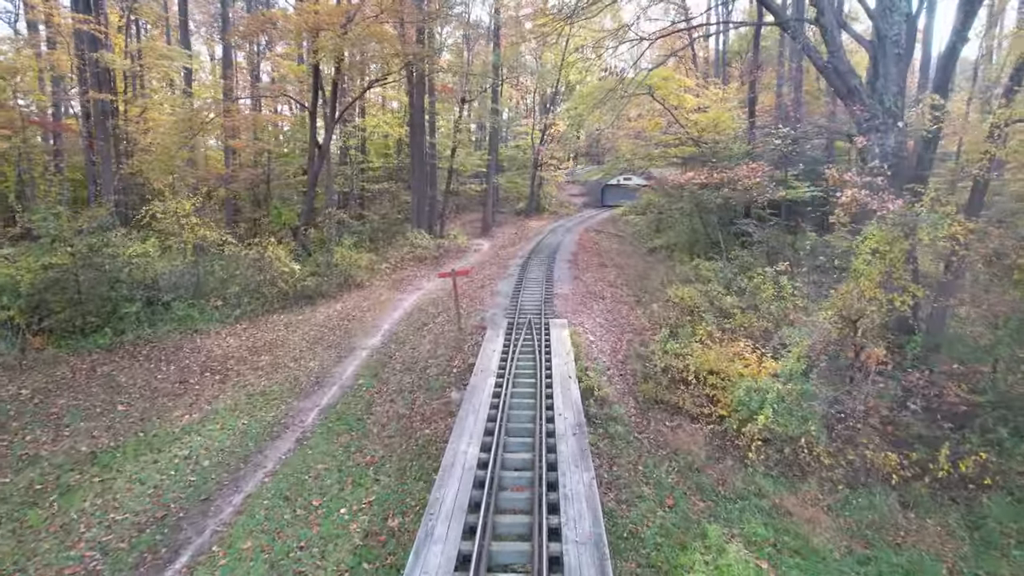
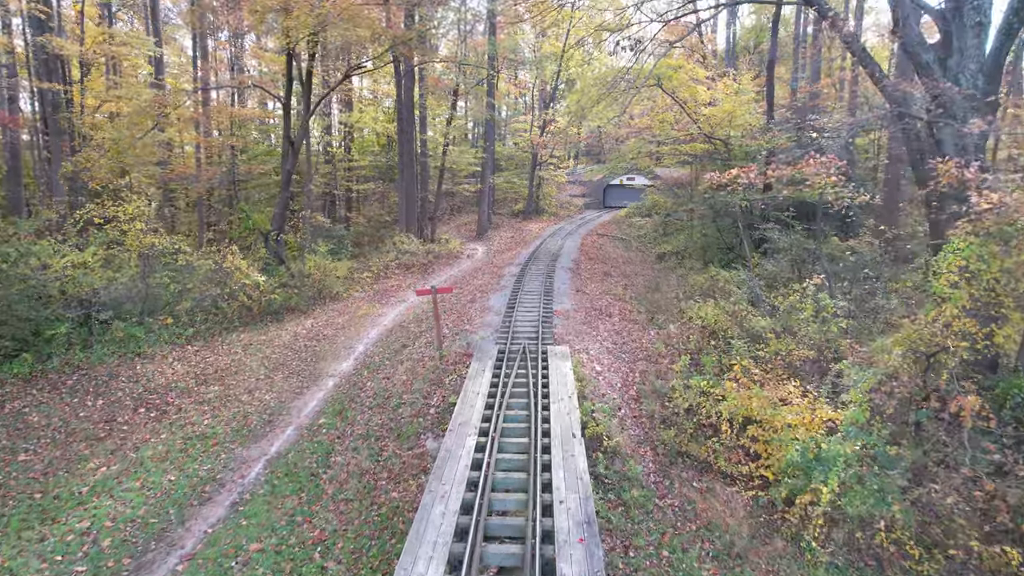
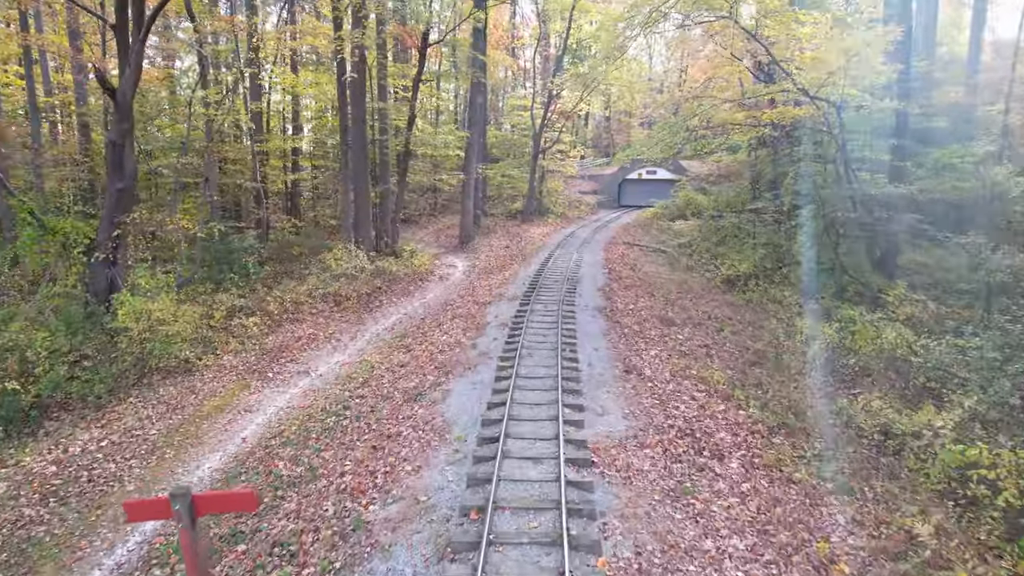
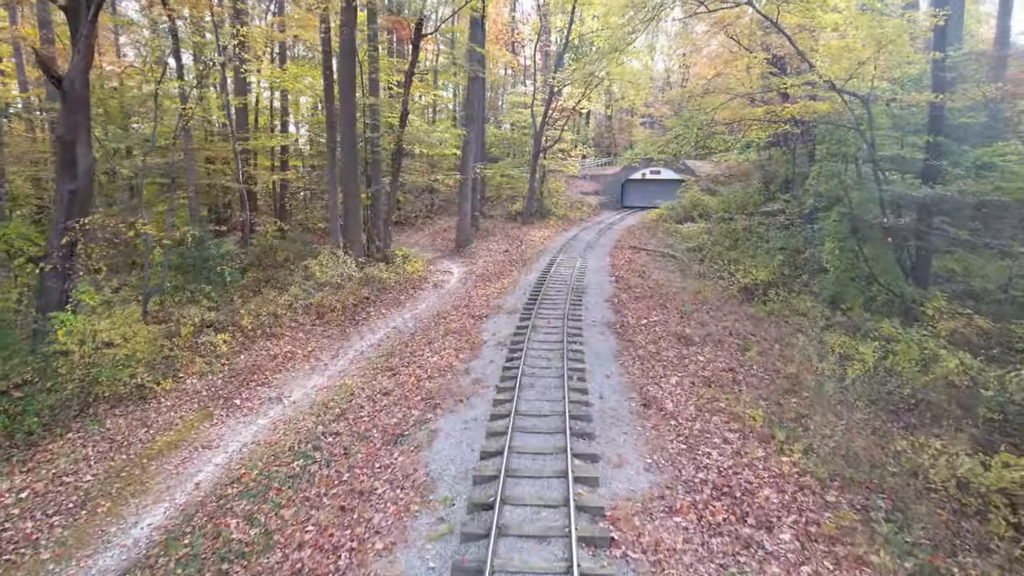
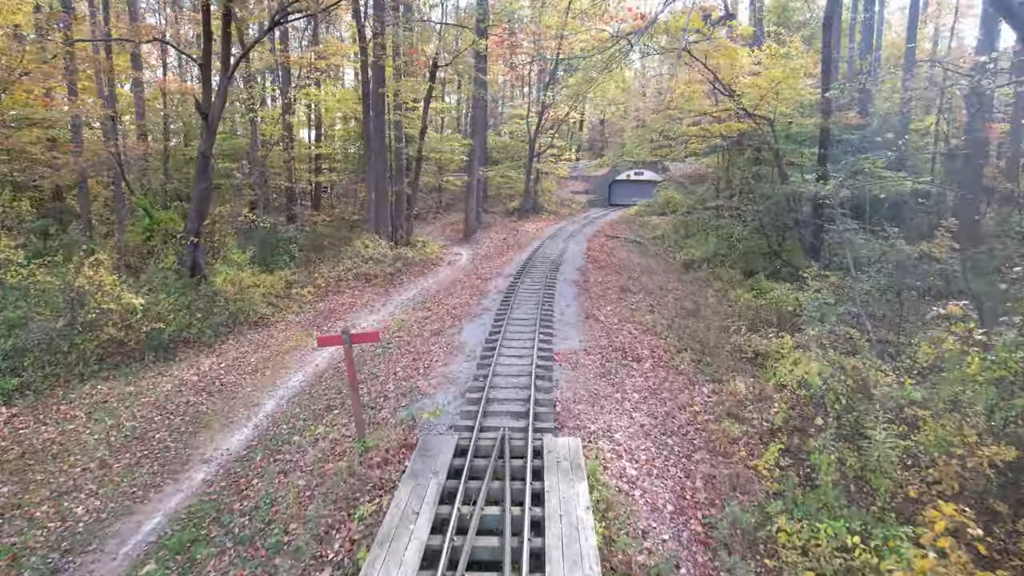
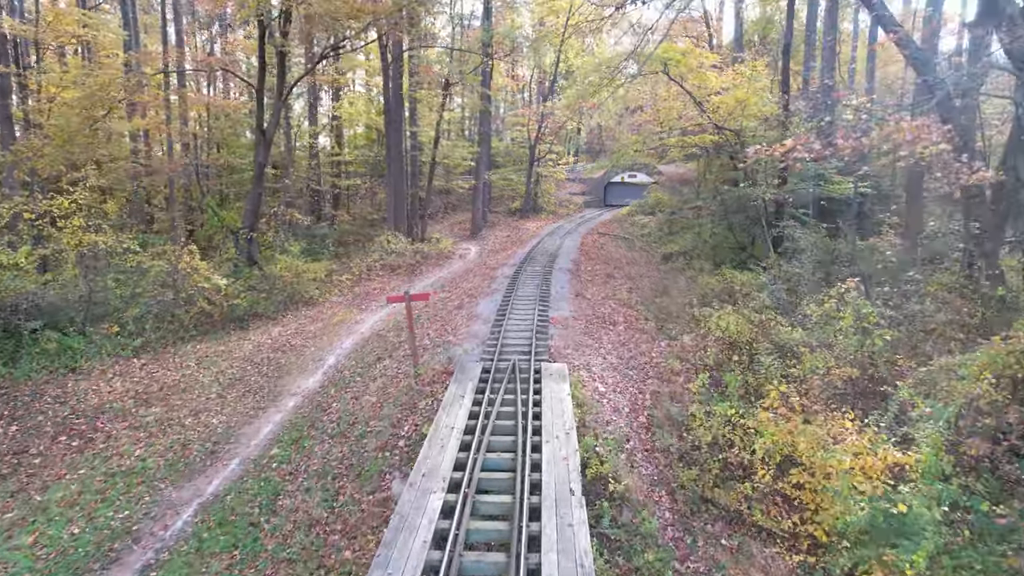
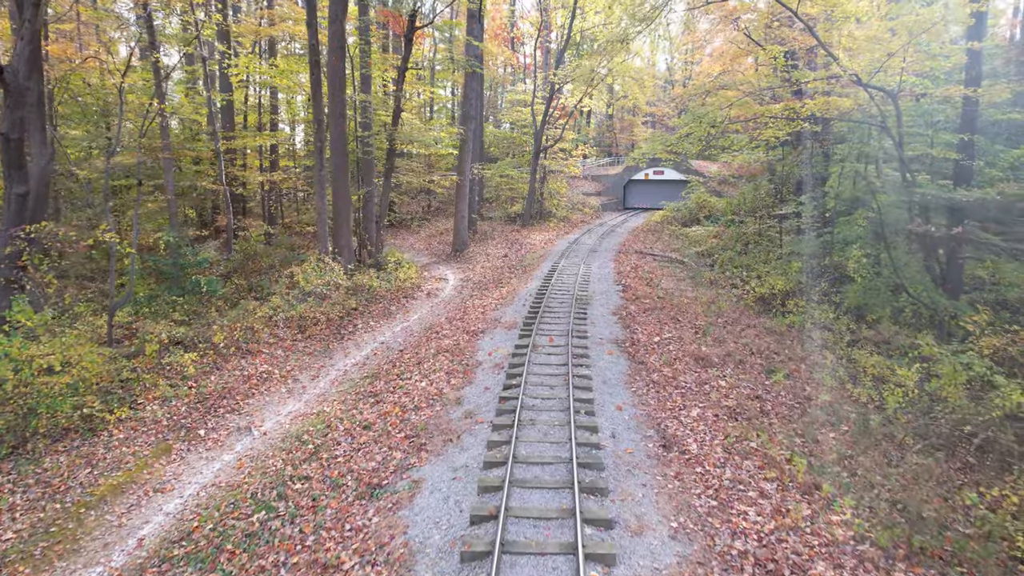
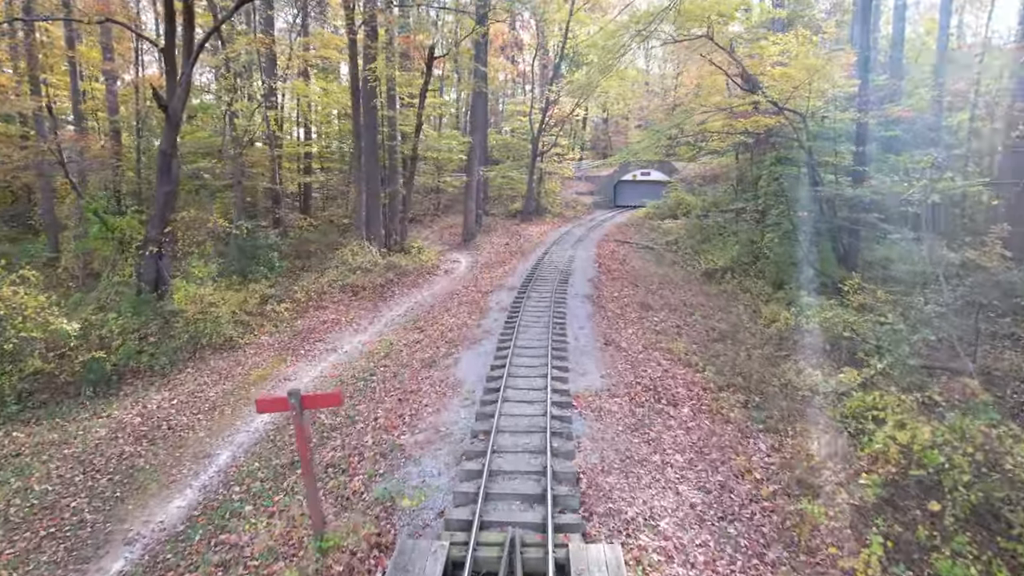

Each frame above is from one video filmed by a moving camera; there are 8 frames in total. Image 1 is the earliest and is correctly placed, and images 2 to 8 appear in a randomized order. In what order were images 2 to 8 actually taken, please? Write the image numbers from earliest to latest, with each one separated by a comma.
2, 6, 5, 8, 3, 4, 7
